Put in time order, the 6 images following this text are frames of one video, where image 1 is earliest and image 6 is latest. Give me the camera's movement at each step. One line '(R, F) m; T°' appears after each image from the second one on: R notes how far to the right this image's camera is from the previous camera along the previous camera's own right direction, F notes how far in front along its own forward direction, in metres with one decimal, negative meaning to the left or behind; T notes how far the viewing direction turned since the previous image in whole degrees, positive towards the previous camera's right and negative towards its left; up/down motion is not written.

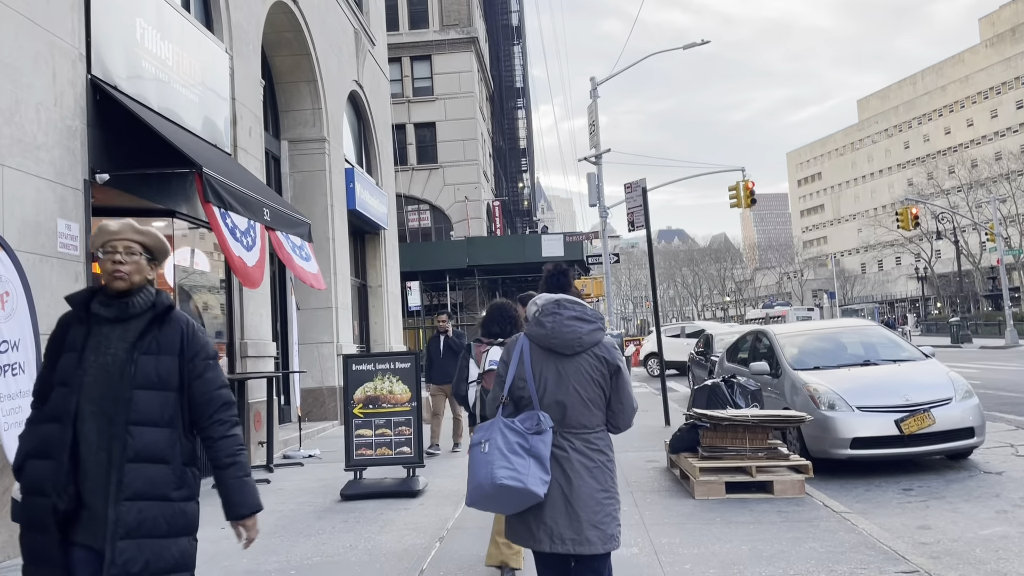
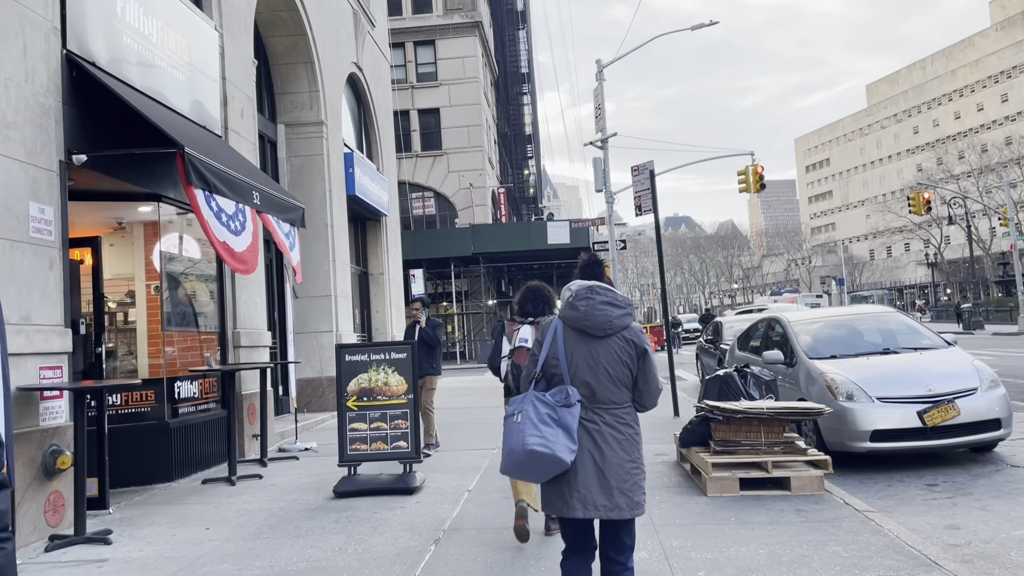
(0.0, +0.4) m; 0°
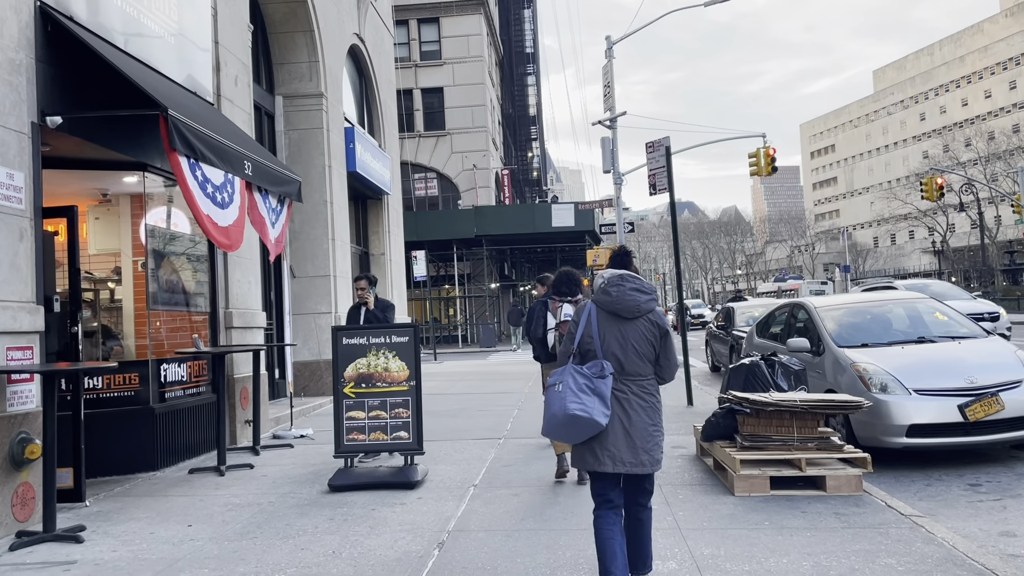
(-0.1, +0.5) m; 0°
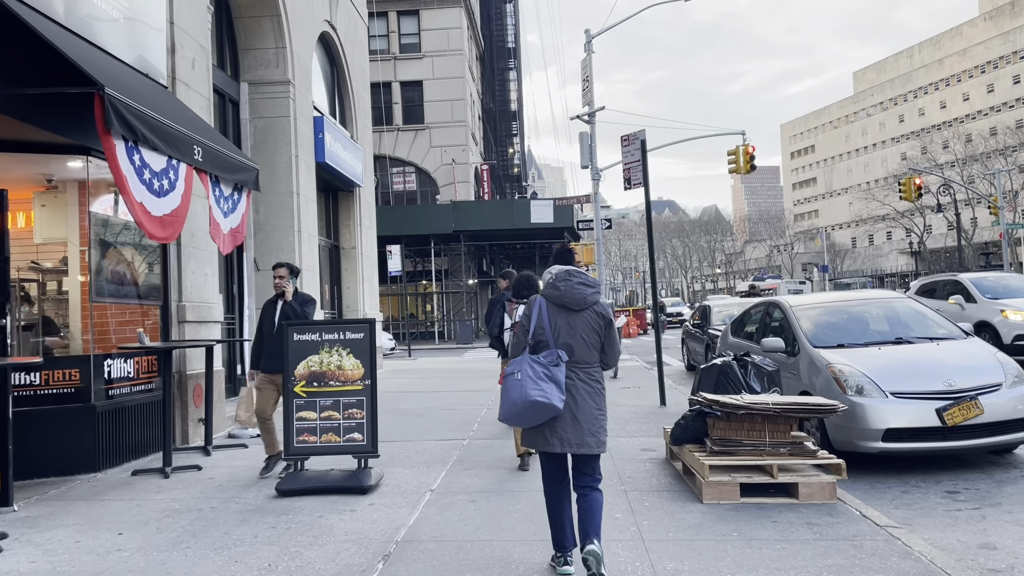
(+0.1, +0.3) m; +1°
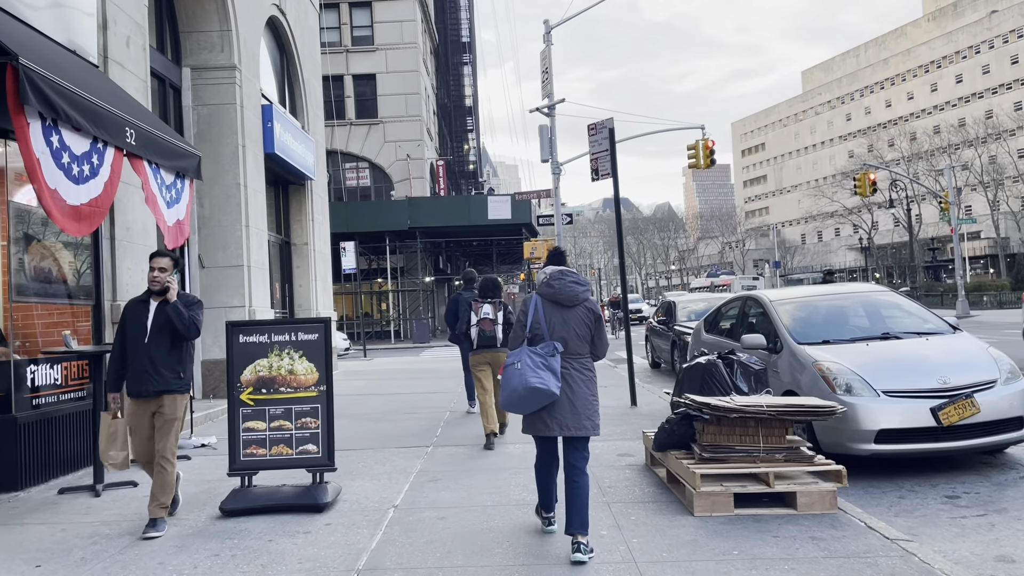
(-0.1, +0.5) m; +3°
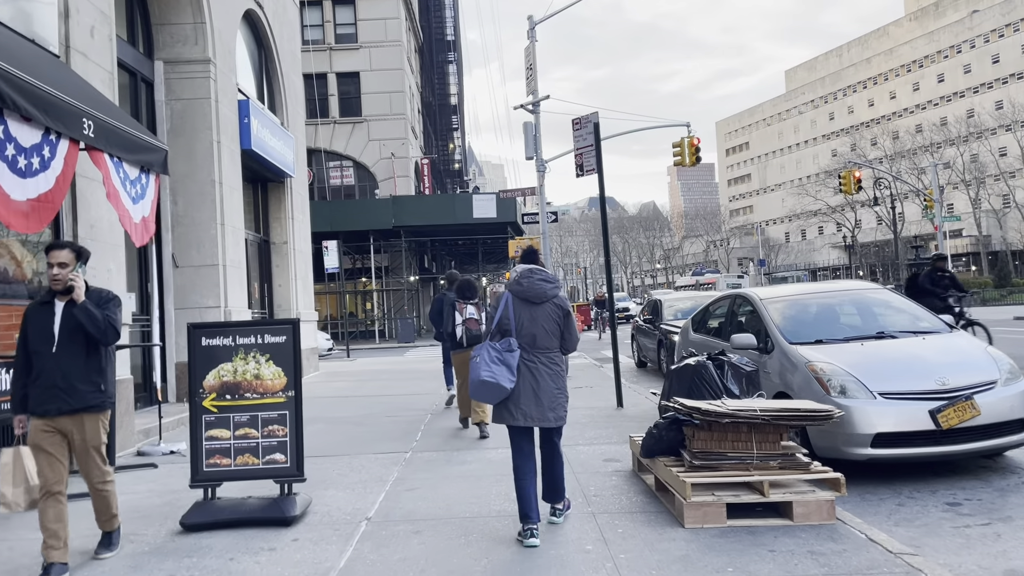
(0.0, +0.3) m; +1°
